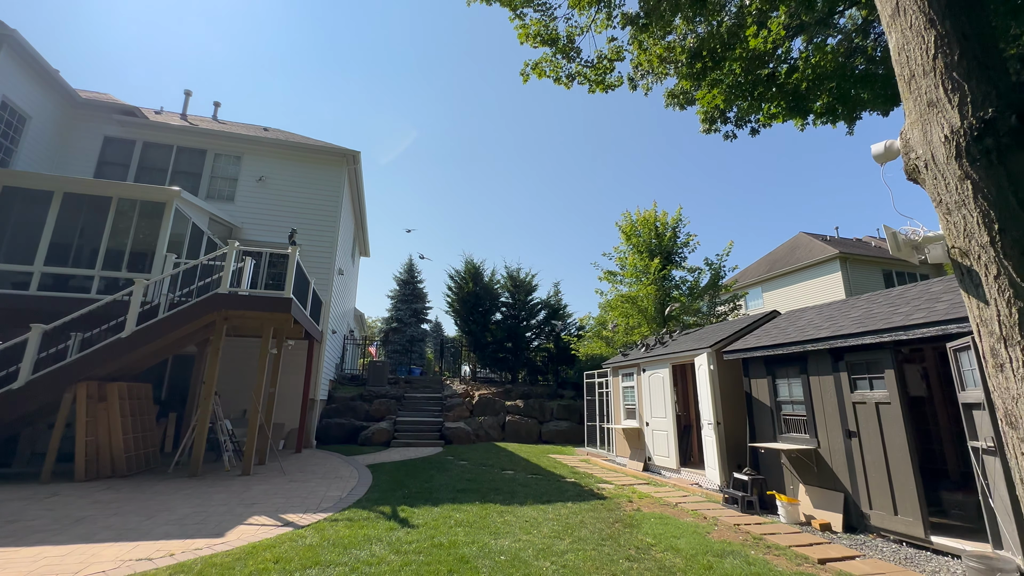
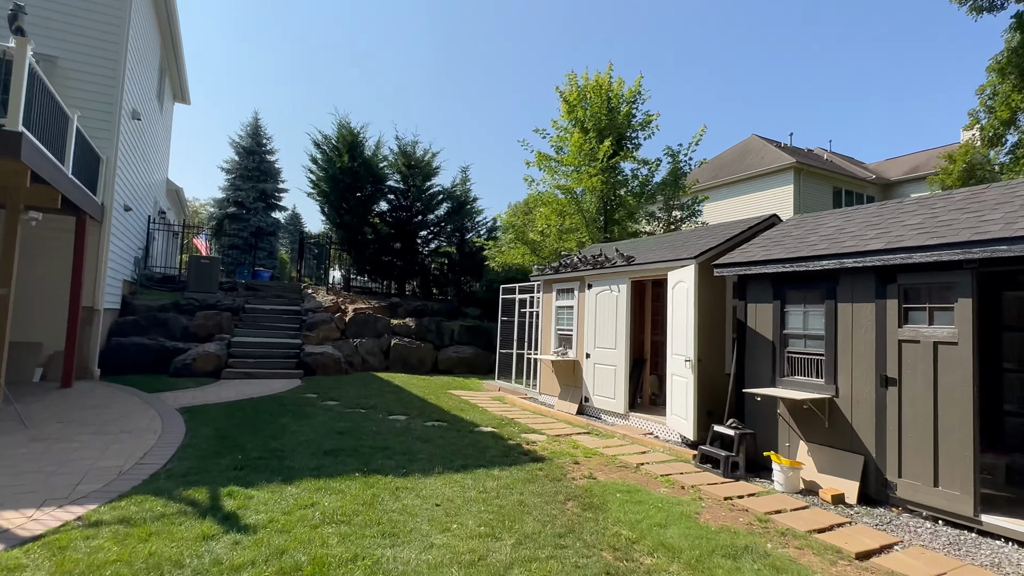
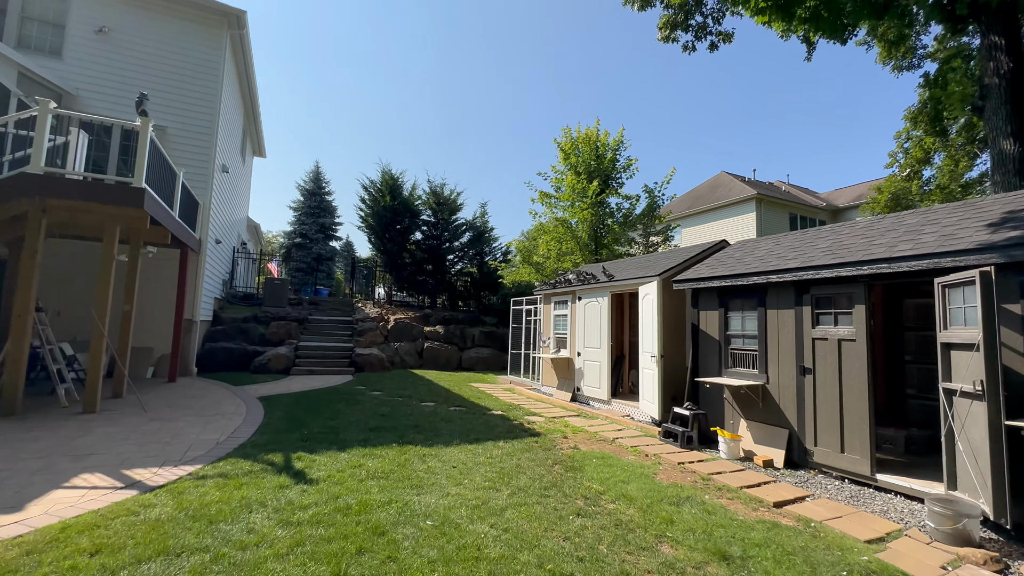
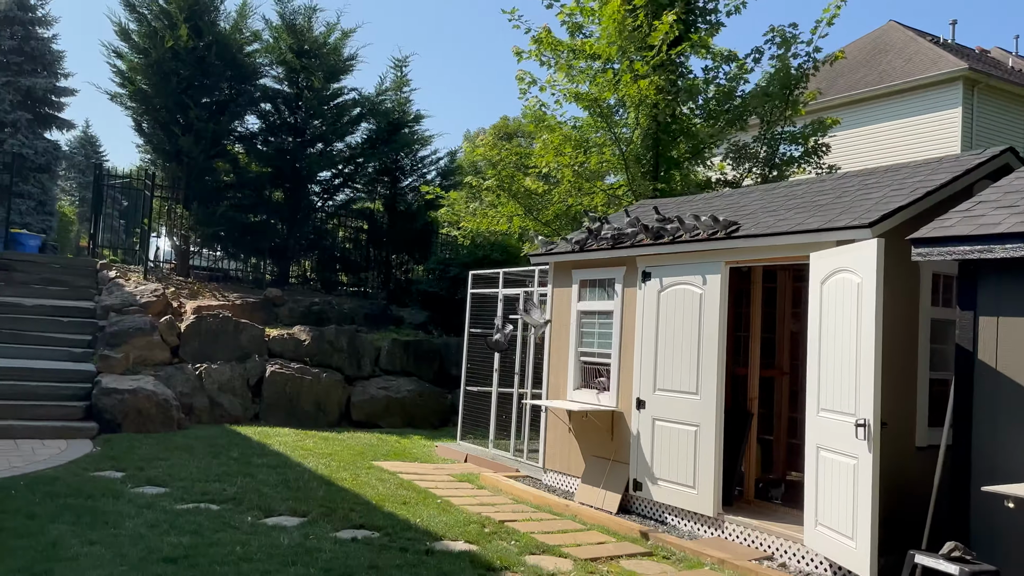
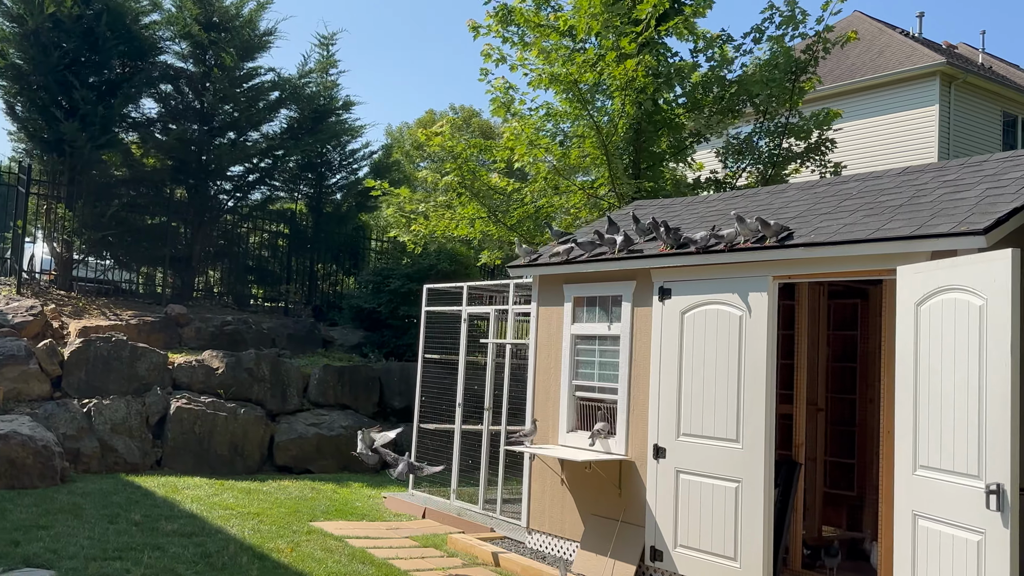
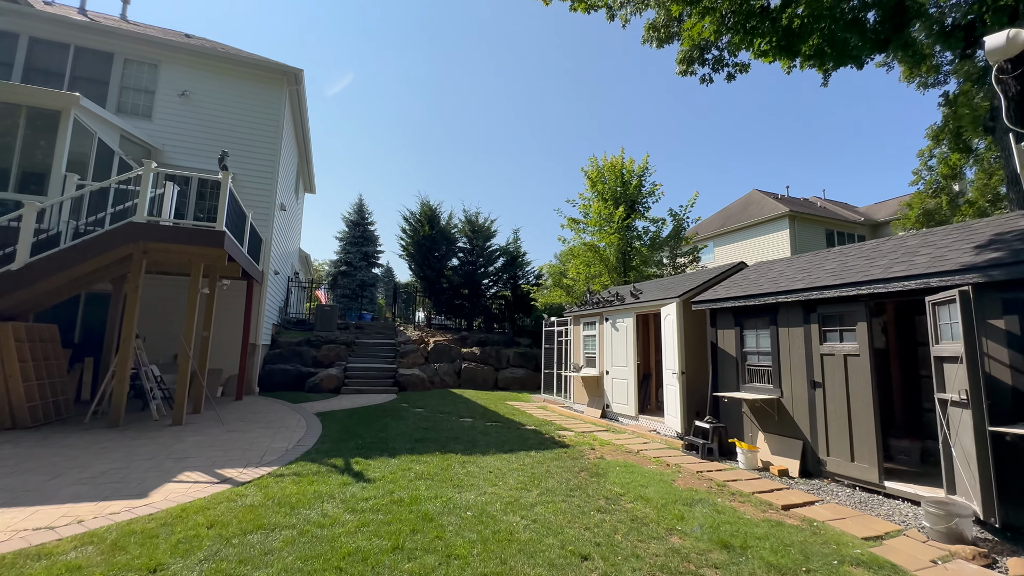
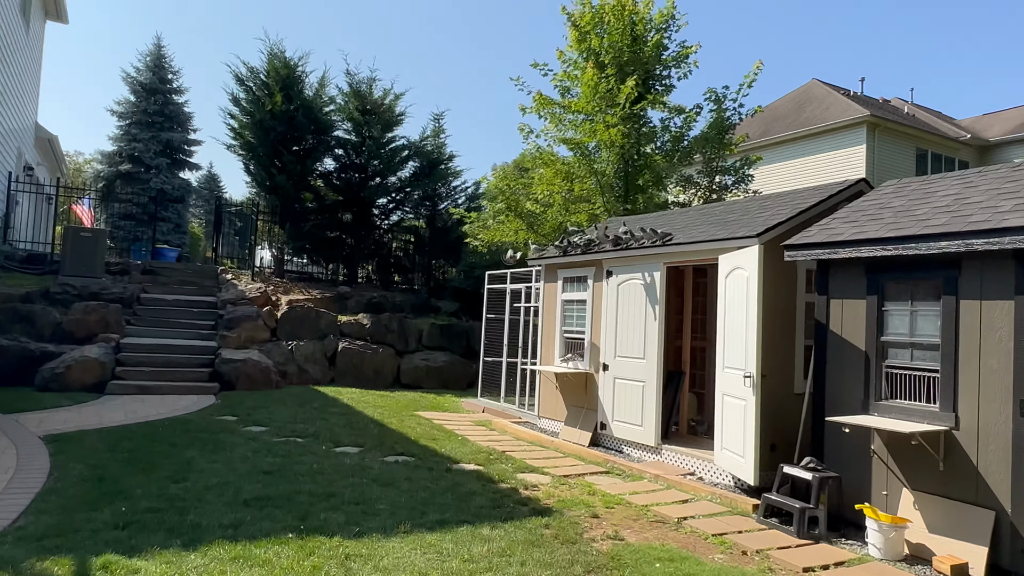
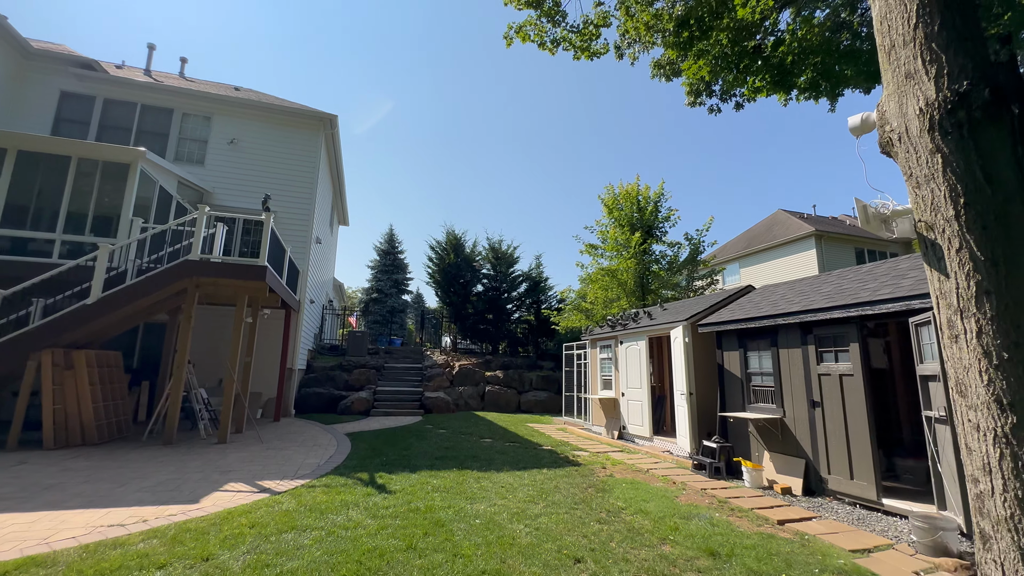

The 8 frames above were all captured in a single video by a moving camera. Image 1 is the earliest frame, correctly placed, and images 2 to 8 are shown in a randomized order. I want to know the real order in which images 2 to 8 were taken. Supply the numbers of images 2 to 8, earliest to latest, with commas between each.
8, 6, 3, 2, 7, 4, 5
